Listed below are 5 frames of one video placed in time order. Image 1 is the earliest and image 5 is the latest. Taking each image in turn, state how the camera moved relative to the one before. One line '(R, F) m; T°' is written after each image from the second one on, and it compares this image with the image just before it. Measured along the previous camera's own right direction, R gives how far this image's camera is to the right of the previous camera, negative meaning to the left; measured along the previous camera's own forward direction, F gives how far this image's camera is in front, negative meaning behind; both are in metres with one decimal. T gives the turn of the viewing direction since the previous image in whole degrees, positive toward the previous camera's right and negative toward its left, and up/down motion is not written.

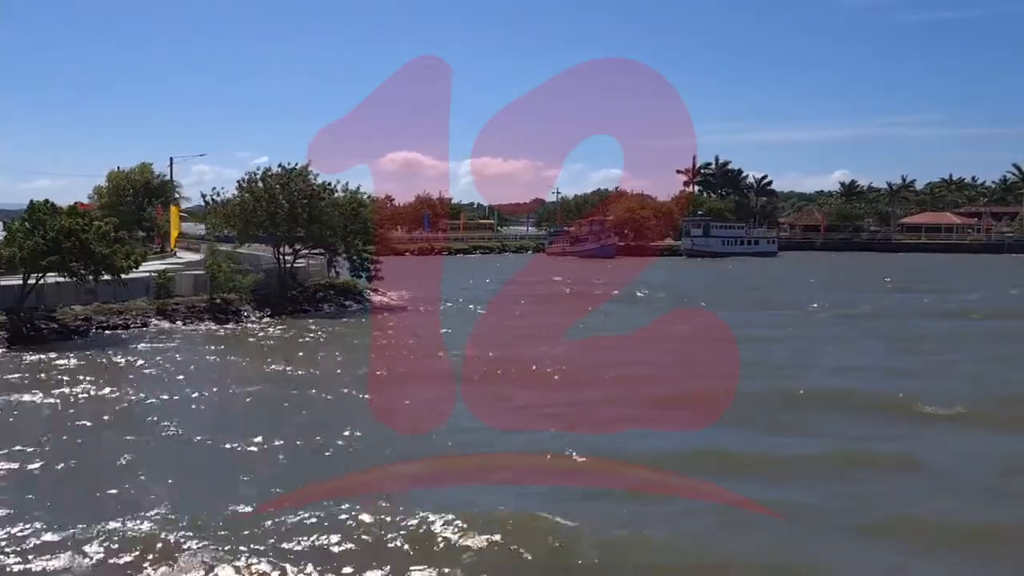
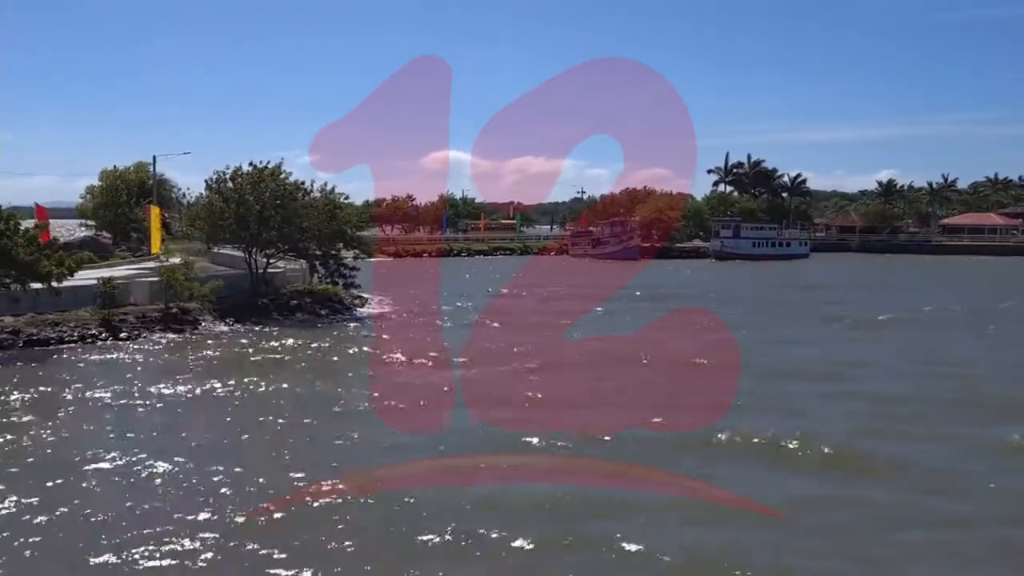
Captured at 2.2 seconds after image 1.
(+1.7, +2.4) m; -2°
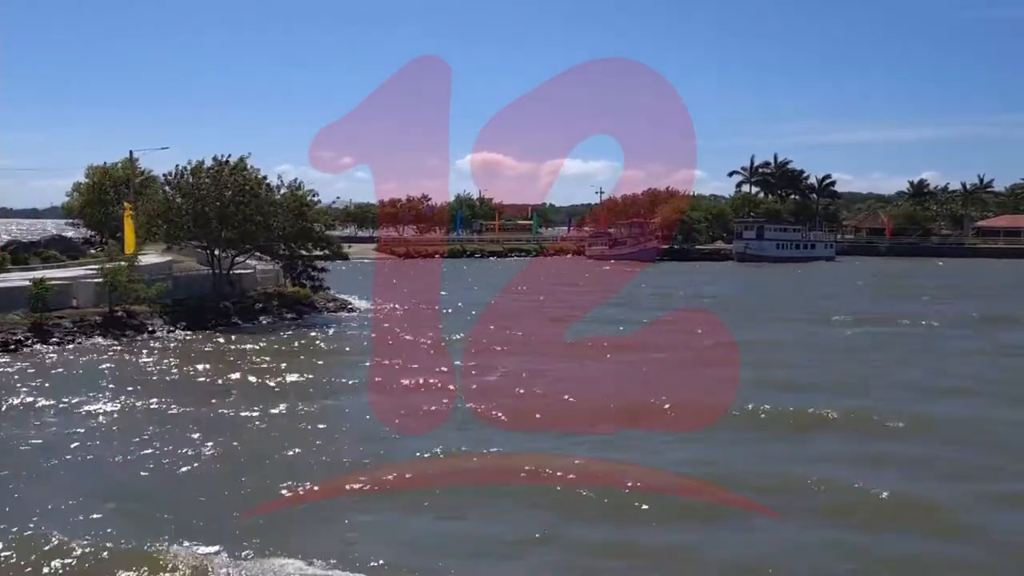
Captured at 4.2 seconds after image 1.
(+1.7, +2.2) m; -2°
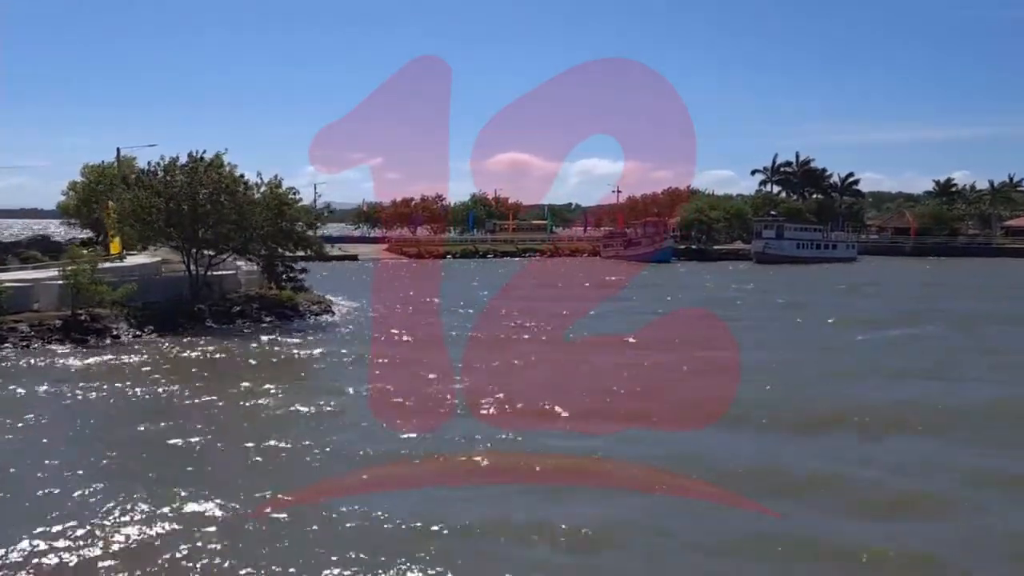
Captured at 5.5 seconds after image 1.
(+1.2, +1.4) m; -2°
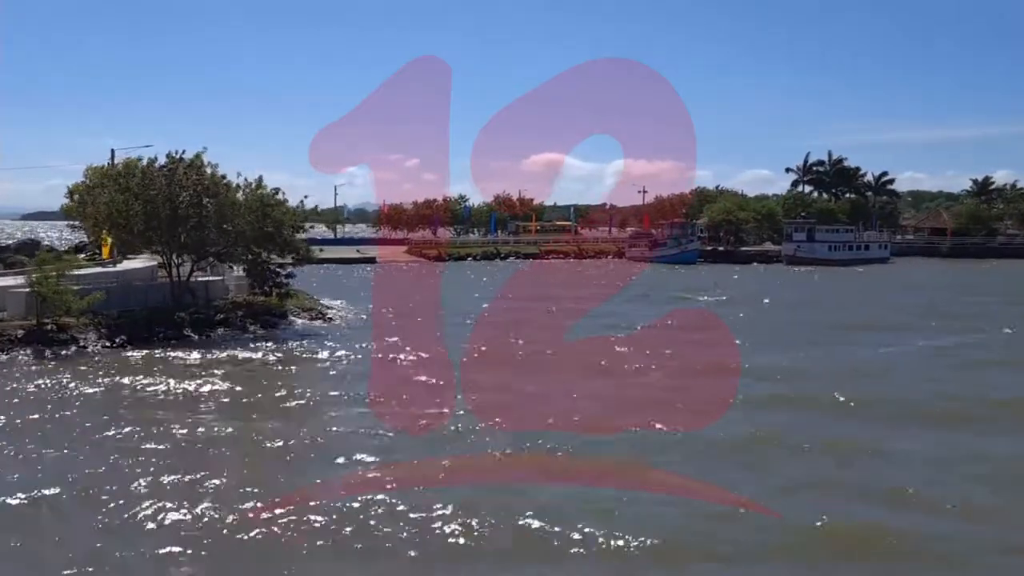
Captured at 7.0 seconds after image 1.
(+1.1, +1.6) m; -2°
